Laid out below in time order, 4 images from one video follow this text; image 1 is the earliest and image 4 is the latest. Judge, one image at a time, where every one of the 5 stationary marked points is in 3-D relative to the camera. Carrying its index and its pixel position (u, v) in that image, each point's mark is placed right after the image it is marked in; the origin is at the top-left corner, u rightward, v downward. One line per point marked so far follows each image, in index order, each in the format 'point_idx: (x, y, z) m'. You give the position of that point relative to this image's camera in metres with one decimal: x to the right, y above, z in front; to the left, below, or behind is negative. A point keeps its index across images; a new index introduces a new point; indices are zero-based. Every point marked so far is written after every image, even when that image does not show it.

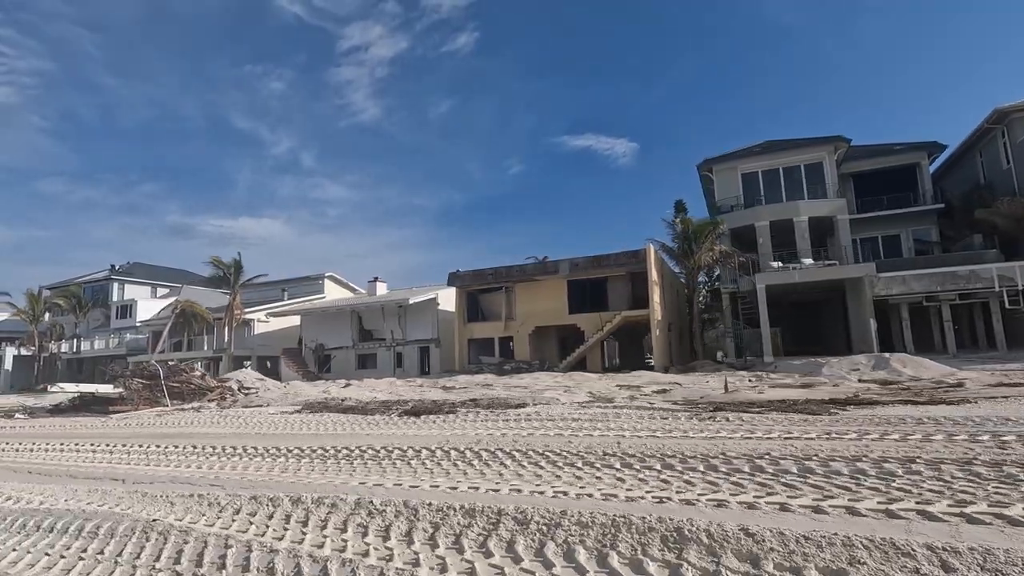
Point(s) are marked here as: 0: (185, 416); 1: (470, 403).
0: (-11.7, -4.5, +17.4) m
1: (-1.4, -3.9, +16.5) m
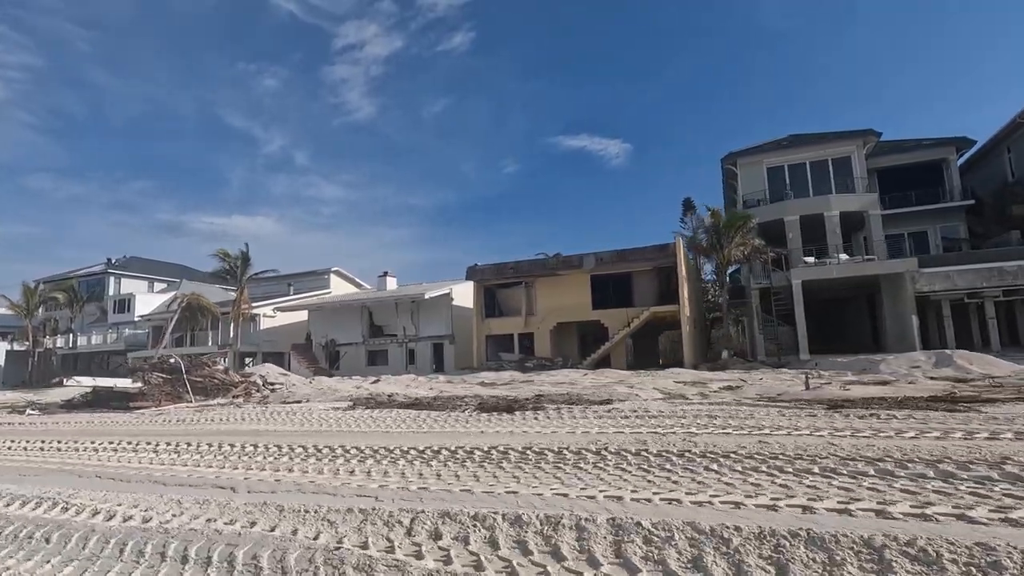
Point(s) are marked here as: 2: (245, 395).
0: (-9.7, -4.0, +16.0) m
1: (+0.6, -3.5, +15.3) m
2: (-11.1, -4.4, +20.0) m
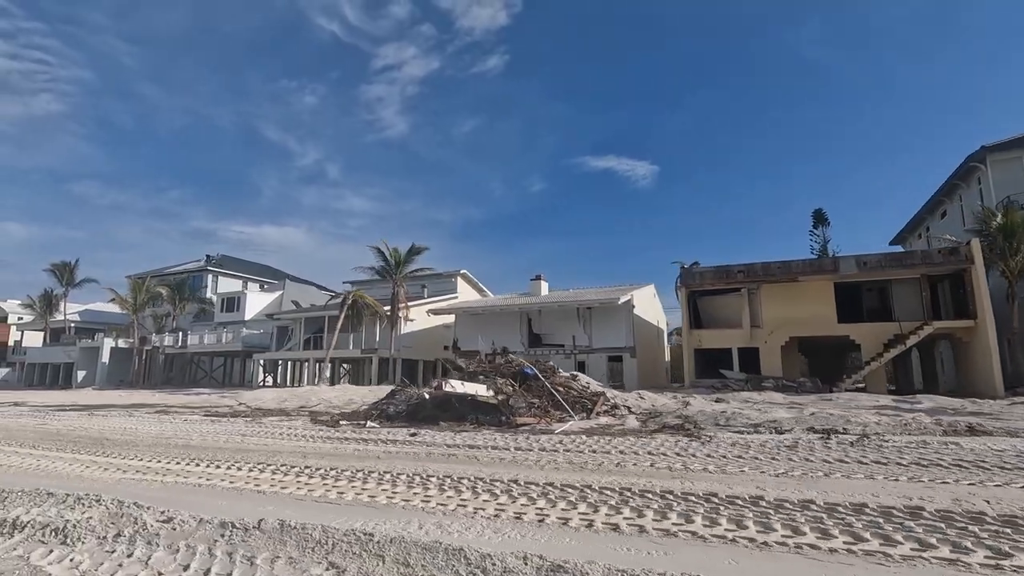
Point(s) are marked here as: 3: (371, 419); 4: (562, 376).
0: (+4.6, -3.4, +11.2) m
1: (+14.9, -3.2, +10.0) m
2: (+3.4, -3.9, +15.2) m
3: (-4.7, -4.3, +15.9) m
4: (+1.7, -2.9, +16.0) m
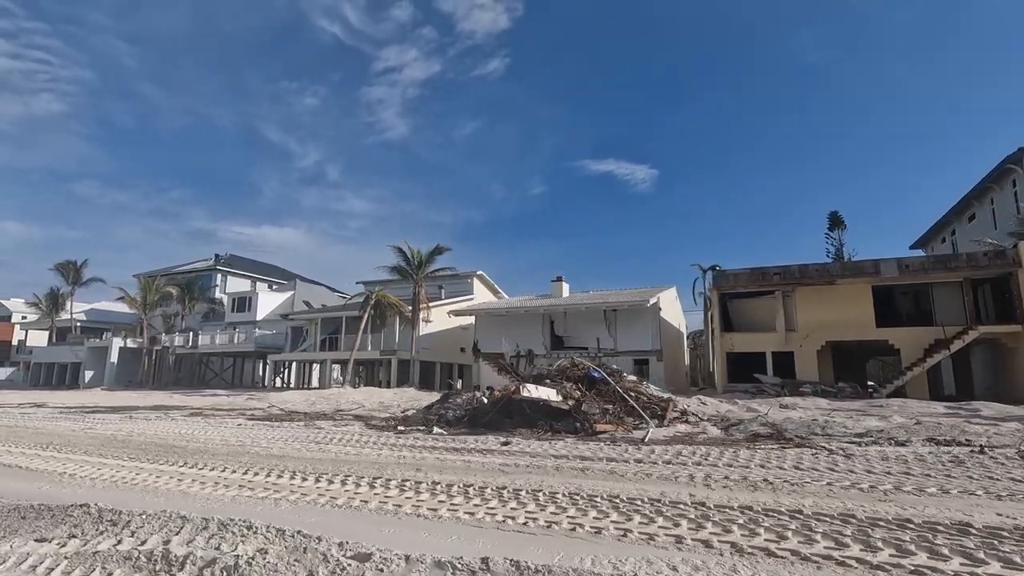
0: (+6.6, -3.4, +10.4) m
1: (+17.0, -3.2, +9.2) m
2: (+5.5, -3.9, +14.4) m
3: (-2.6, -4.2, +15.1) m
4: (+3.8, -2.9, +15.3) m
